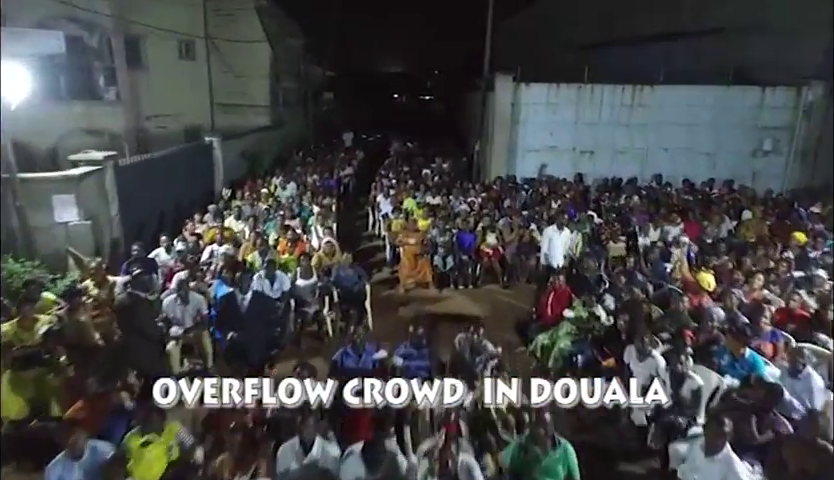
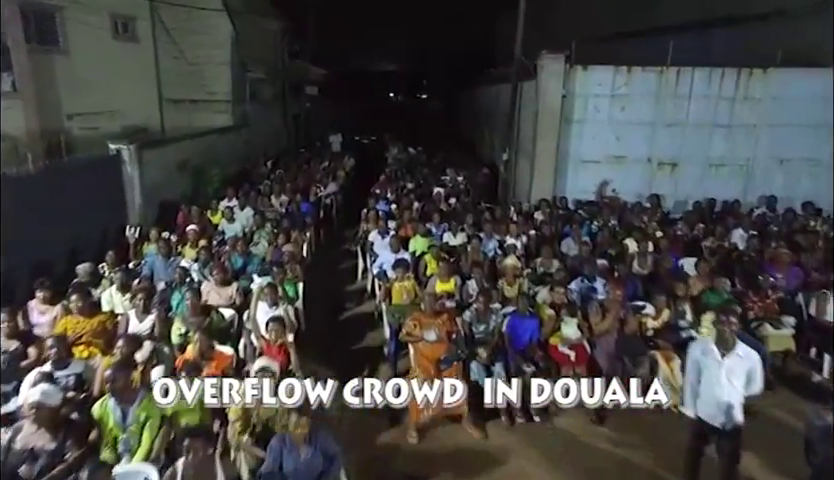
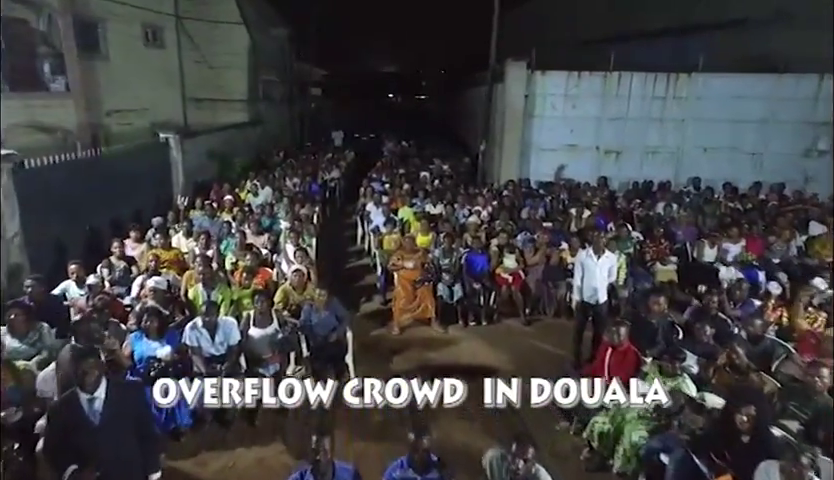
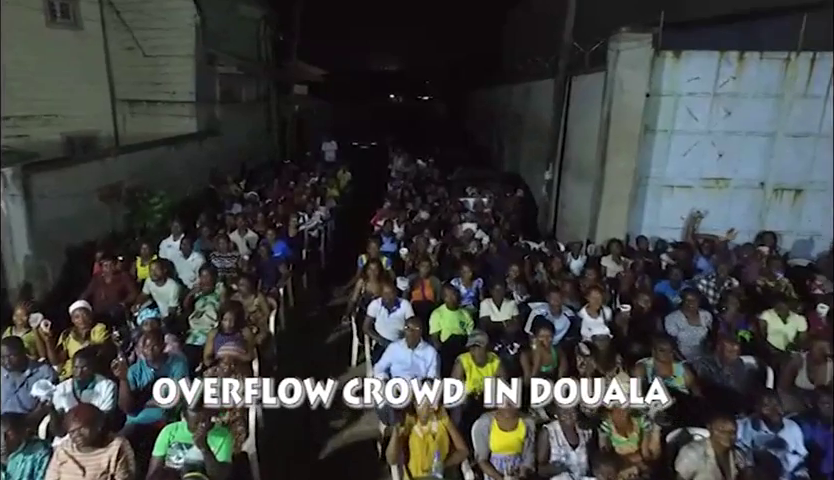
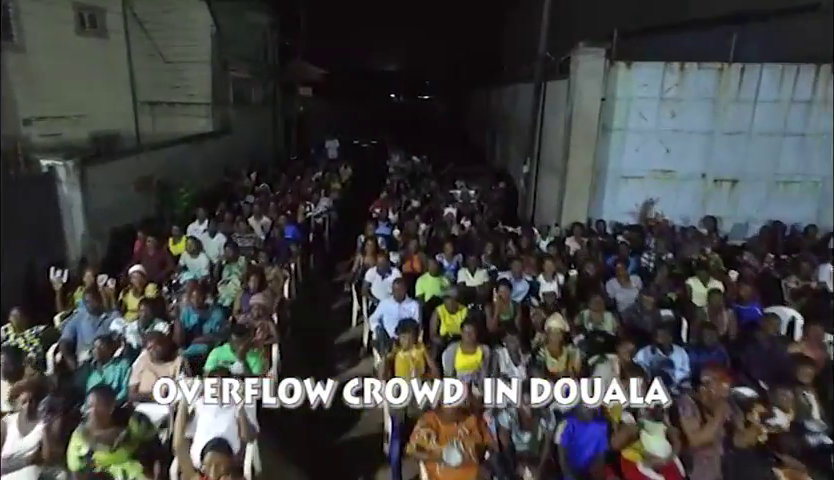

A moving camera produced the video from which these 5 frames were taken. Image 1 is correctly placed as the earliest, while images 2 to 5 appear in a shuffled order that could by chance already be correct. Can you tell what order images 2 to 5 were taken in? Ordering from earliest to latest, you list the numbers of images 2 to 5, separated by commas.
3, 2, 5, 4
